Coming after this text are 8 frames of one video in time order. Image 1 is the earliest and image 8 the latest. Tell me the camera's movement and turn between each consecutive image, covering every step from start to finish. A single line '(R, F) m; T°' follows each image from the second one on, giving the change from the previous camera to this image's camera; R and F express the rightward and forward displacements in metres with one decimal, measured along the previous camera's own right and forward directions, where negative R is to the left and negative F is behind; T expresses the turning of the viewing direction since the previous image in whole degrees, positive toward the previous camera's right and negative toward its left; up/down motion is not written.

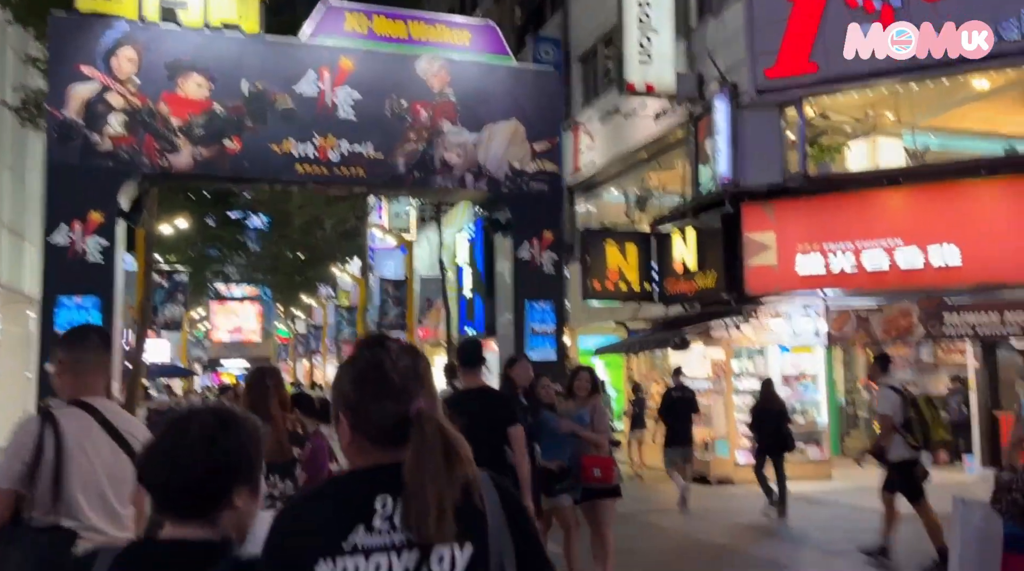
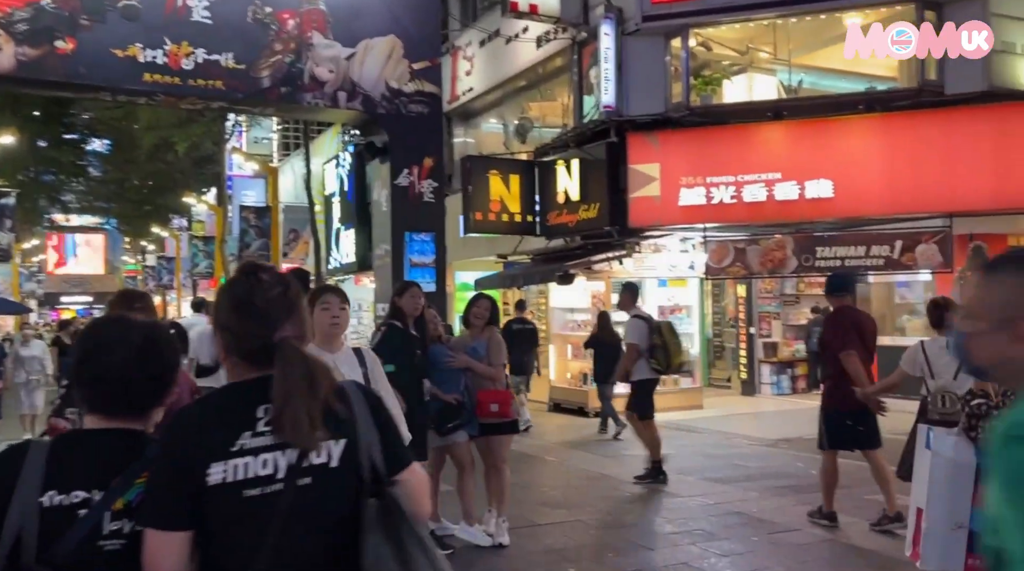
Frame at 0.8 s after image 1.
(-0.2, +0.6) m; +9°
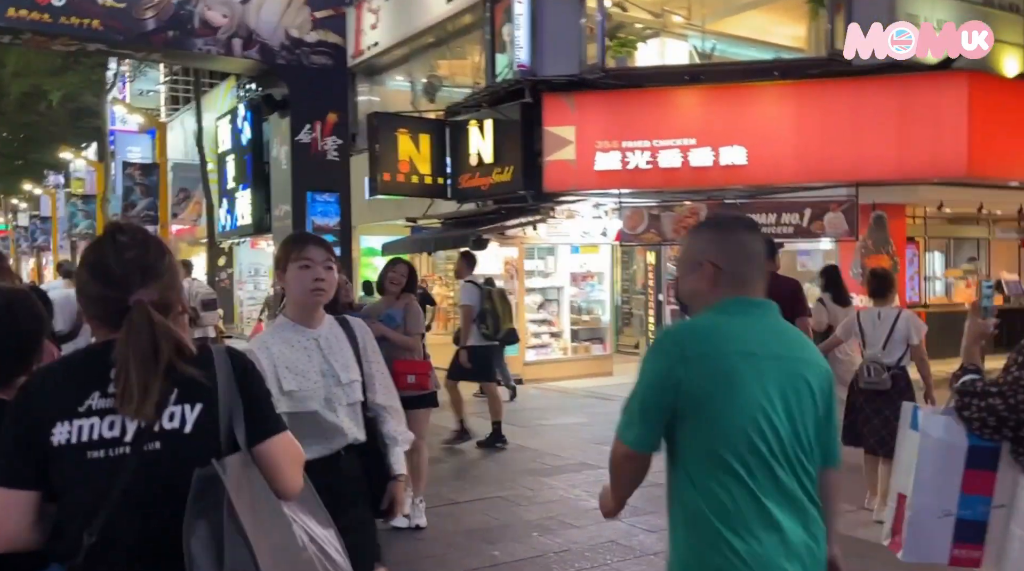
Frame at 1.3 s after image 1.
(-0.1, +0.4) m; +7°
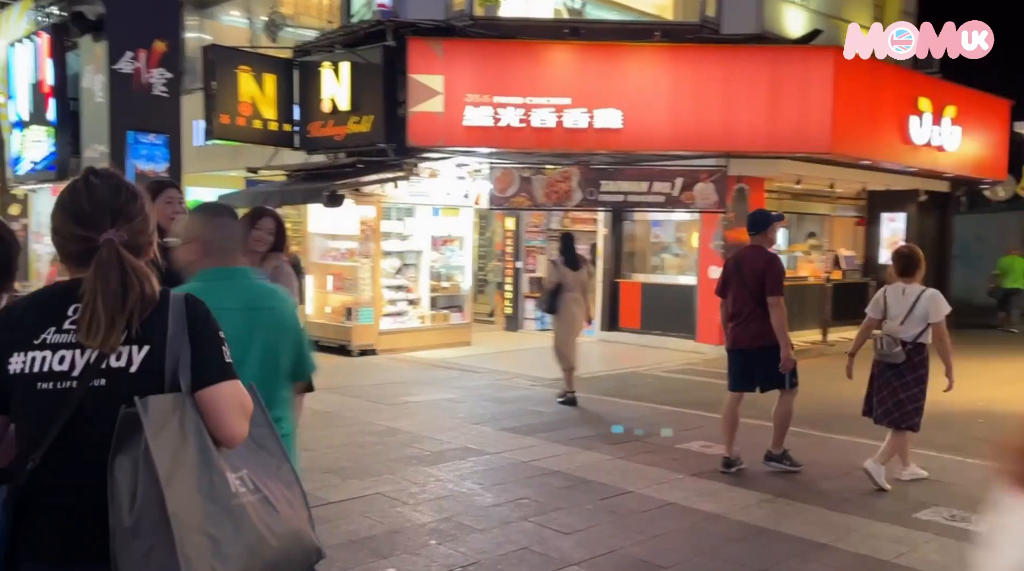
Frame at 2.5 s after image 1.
(-0.4, +1.0) m; +12°
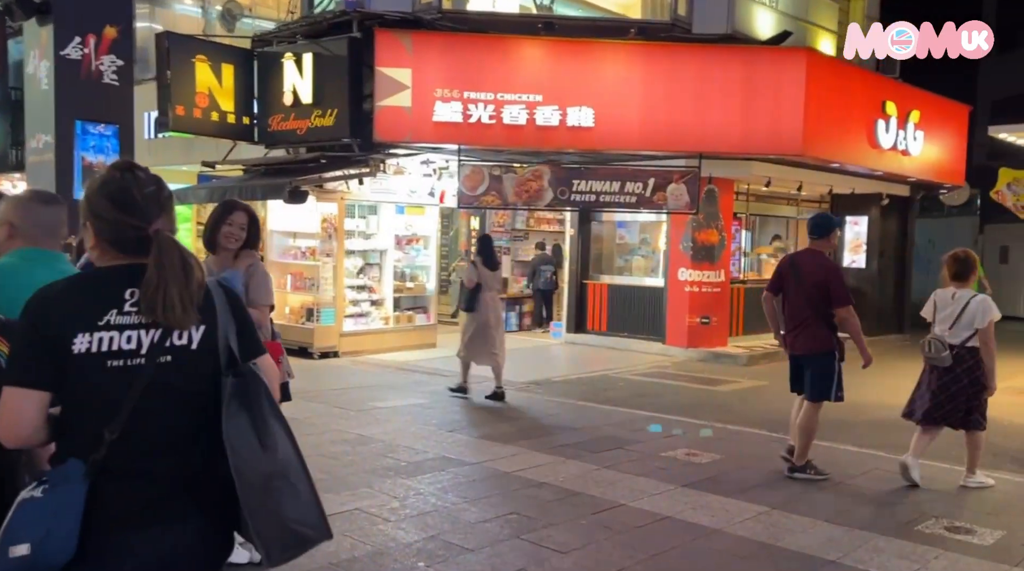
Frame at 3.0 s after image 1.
(-0.2, +0.3) m; +3°
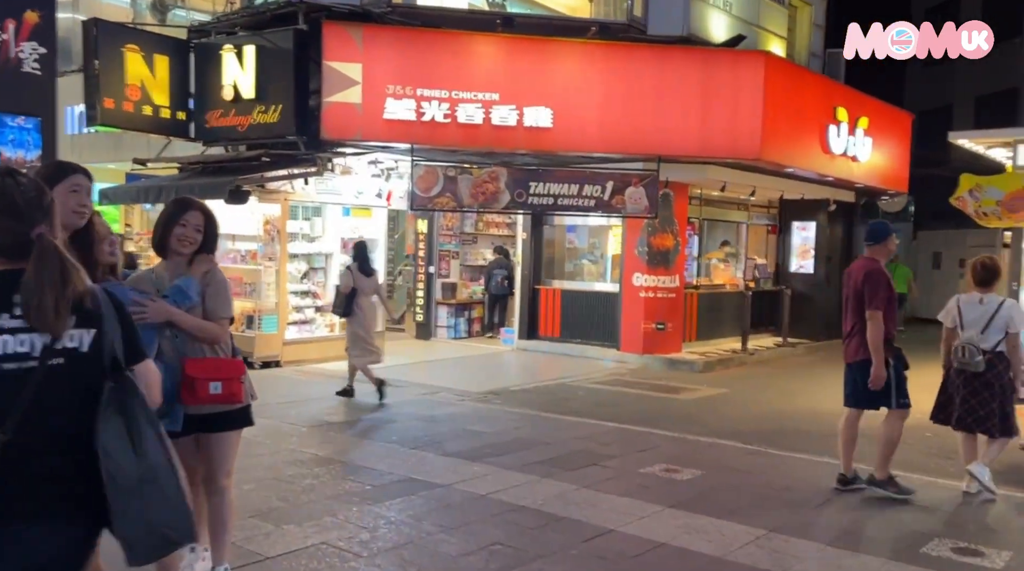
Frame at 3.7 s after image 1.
(-0.3, +0.5) m; +4°
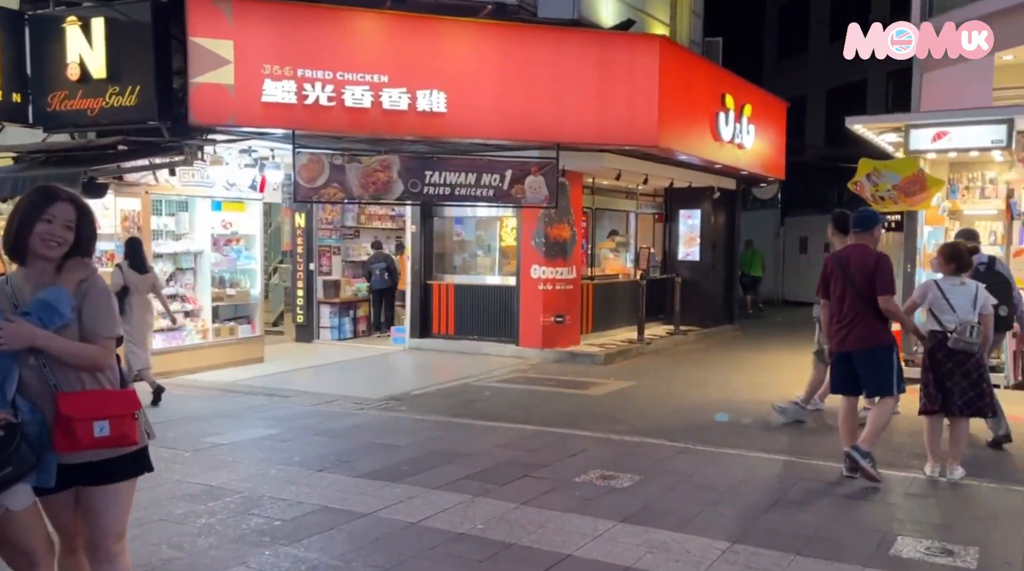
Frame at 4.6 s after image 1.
(-0.4, +0.7) m; +9°
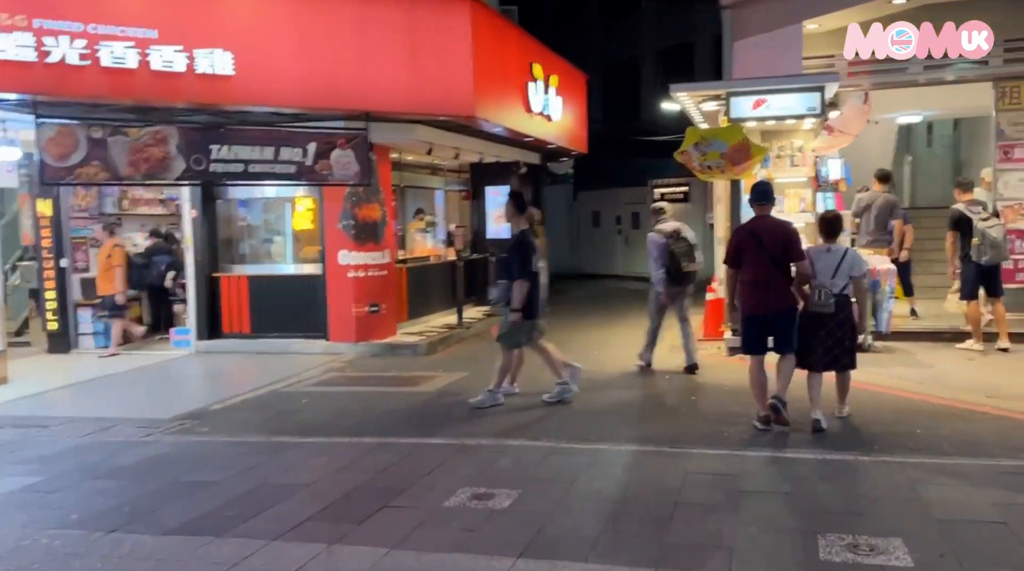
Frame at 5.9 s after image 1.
(-0.4, +1.1) m; +14°
